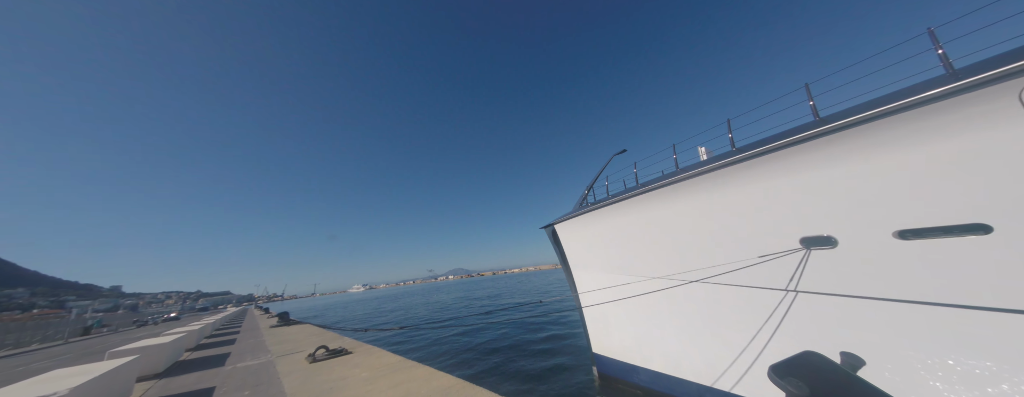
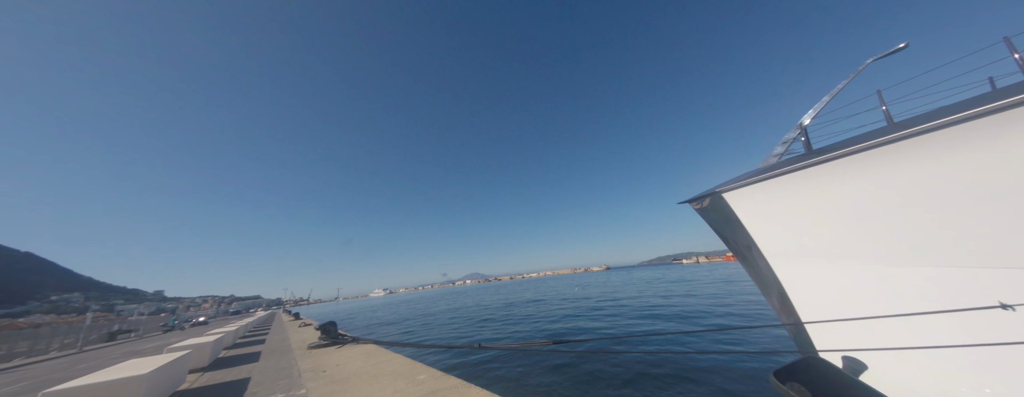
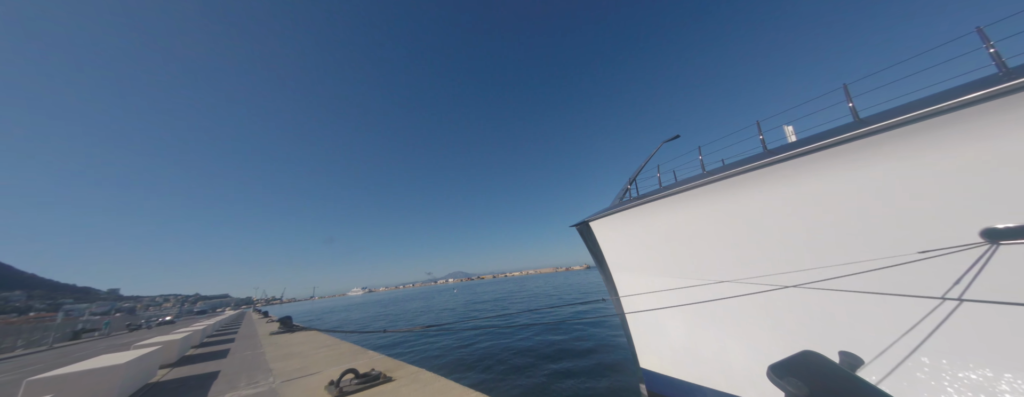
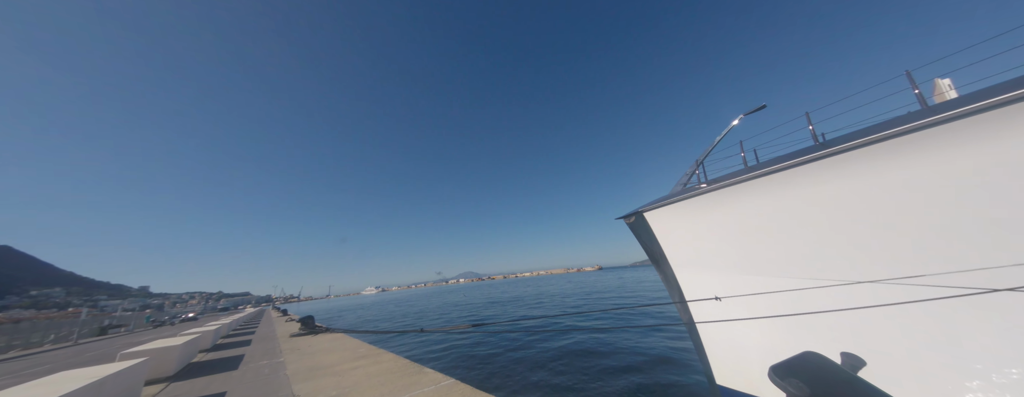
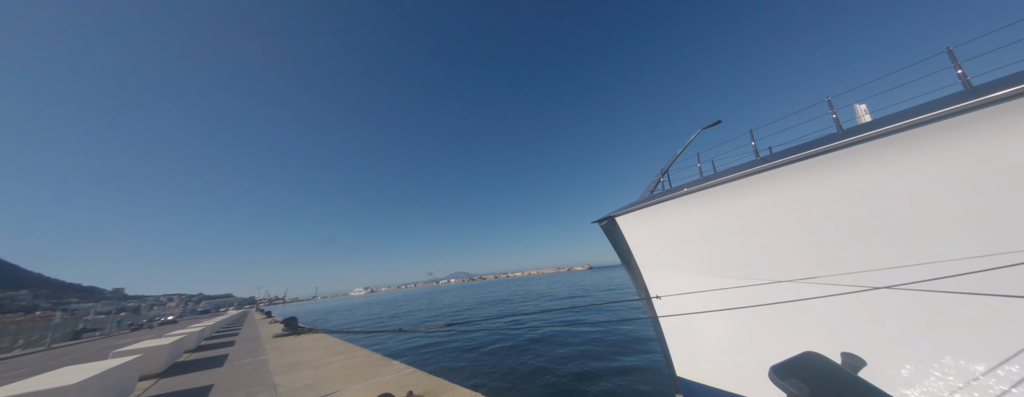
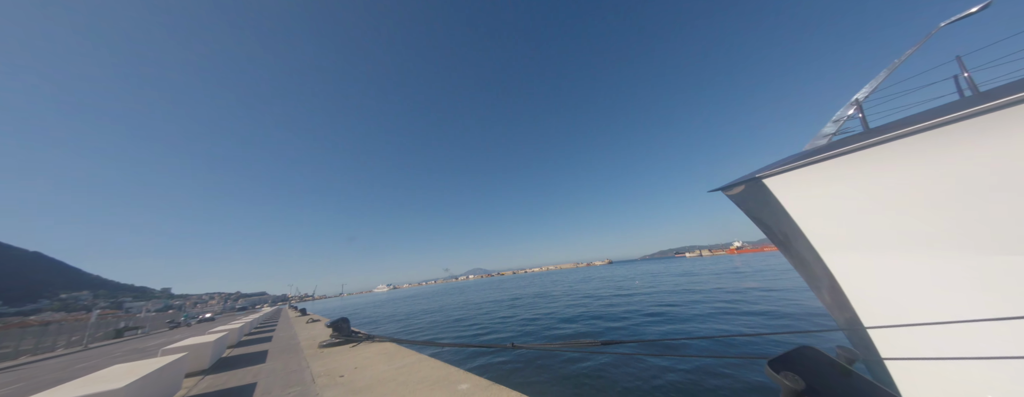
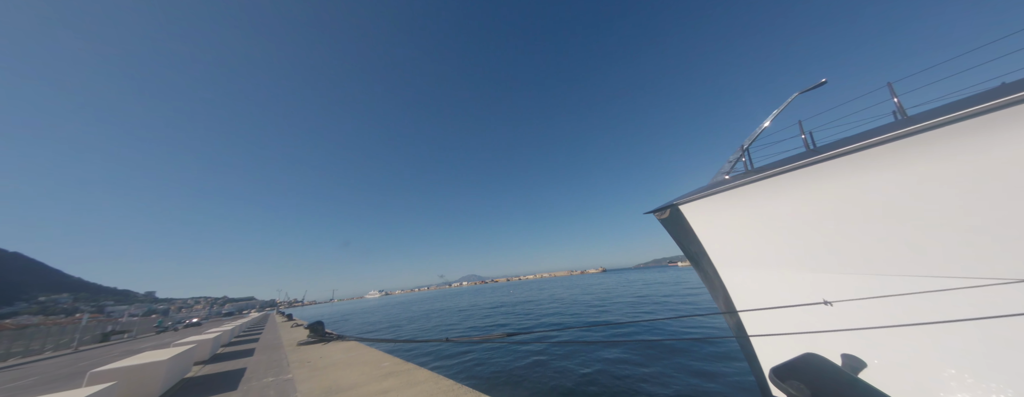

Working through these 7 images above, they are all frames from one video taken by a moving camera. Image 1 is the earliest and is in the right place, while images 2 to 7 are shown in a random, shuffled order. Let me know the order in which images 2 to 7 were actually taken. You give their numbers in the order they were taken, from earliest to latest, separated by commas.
3, 5, 4, 7, 2, 6
